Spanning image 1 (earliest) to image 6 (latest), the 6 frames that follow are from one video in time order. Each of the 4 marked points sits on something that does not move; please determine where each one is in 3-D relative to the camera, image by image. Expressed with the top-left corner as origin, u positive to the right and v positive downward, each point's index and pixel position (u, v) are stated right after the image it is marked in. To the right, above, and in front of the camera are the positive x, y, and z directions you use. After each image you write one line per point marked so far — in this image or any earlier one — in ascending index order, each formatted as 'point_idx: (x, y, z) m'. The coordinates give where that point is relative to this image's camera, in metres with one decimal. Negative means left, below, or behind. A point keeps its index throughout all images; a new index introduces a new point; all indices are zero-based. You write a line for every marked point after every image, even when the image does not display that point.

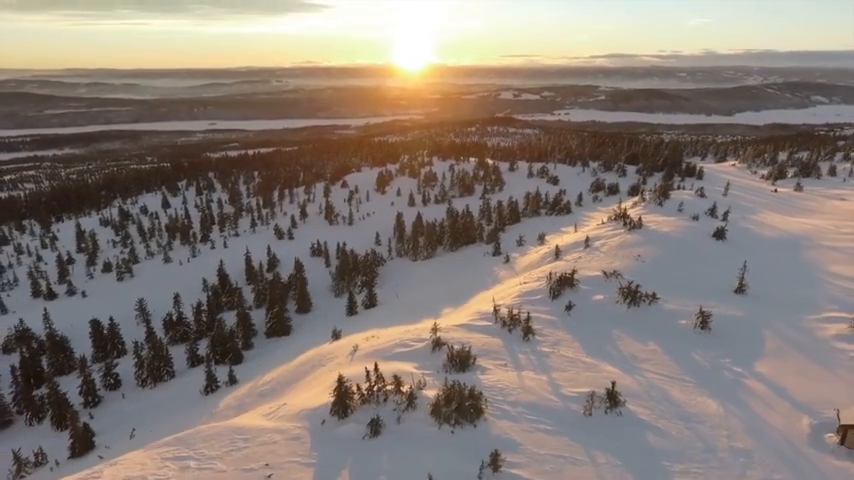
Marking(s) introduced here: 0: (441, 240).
0: (+0.5, 0.0, +18.5) m
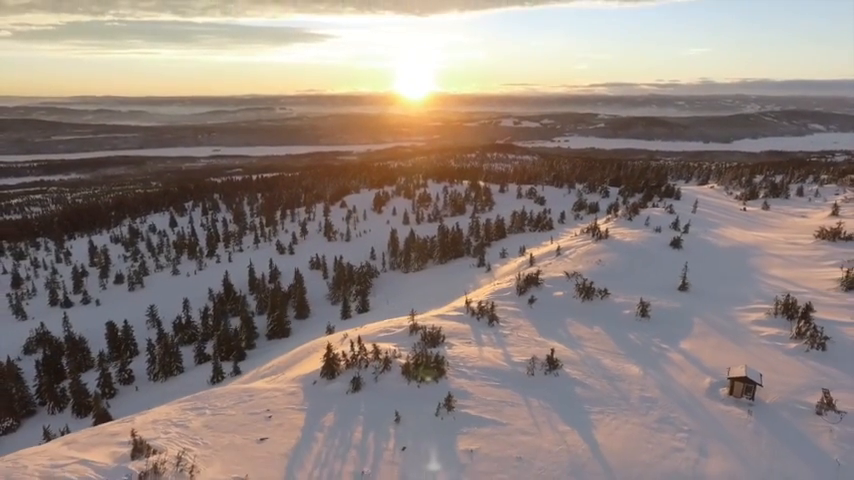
0: (+0.2, -0.5, +19.9) m
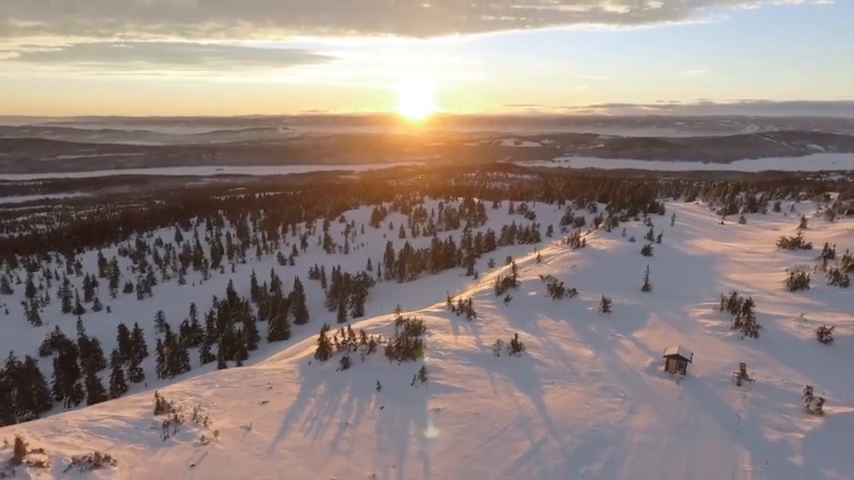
0: (-0.1, -0.9, +21.0) m
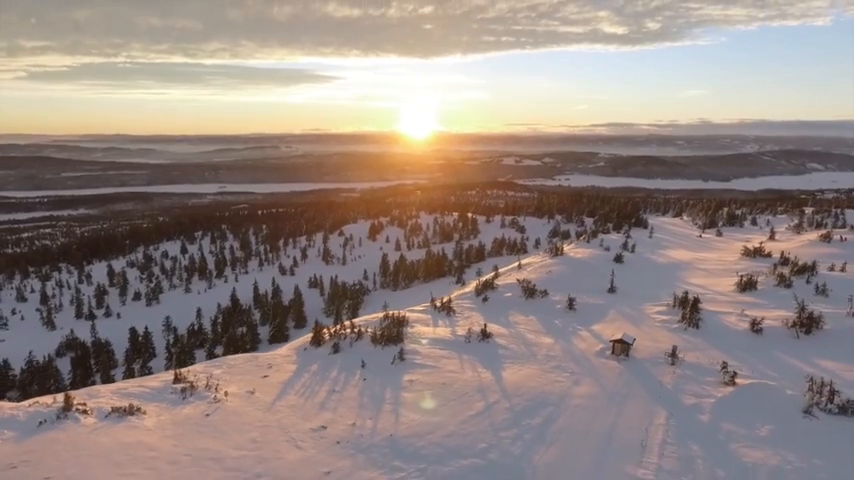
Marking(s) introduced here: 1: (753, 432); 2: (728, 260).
0: (-0.4, -1.3, +22.3) m
1: (+3.6, -2.1, +6.4) m
2: (+8.5, -0.6, +16.3) m
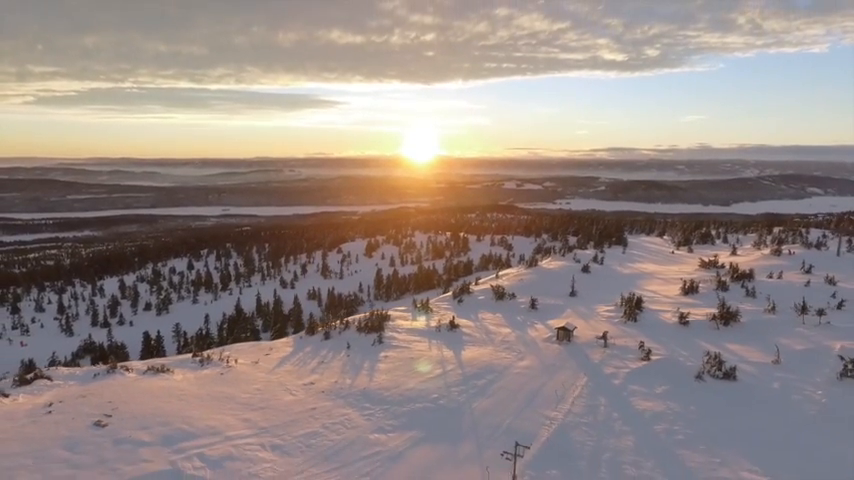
0: (-0.8, -1.9, +24.0) m
1: (+3.2, -2.1, +8.2) m
2: (+8.1, -1.0, +18.1) m
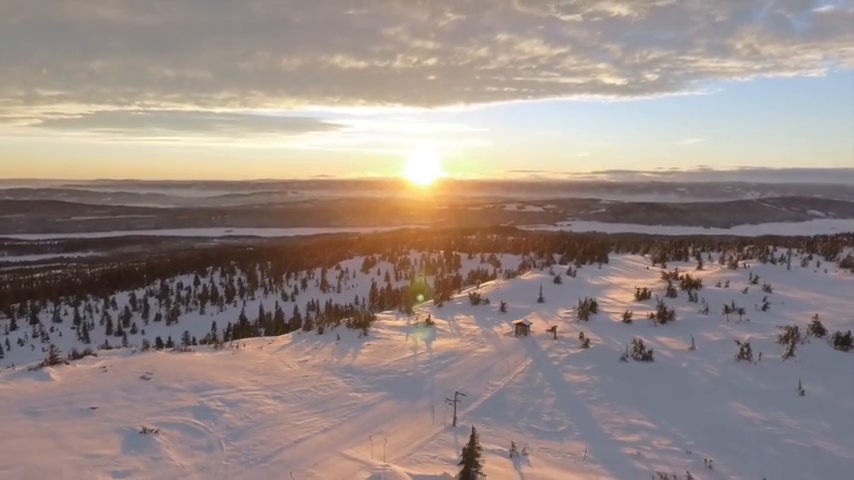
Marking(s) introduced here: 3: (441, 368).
0: (-1.2, -2.6, +25.9) m
1: (+2.7, -2.2, +10.0) m
2: (+7.6, -1.5, +20.0) m
3: (+0.2, -2.2, +9.8) m
